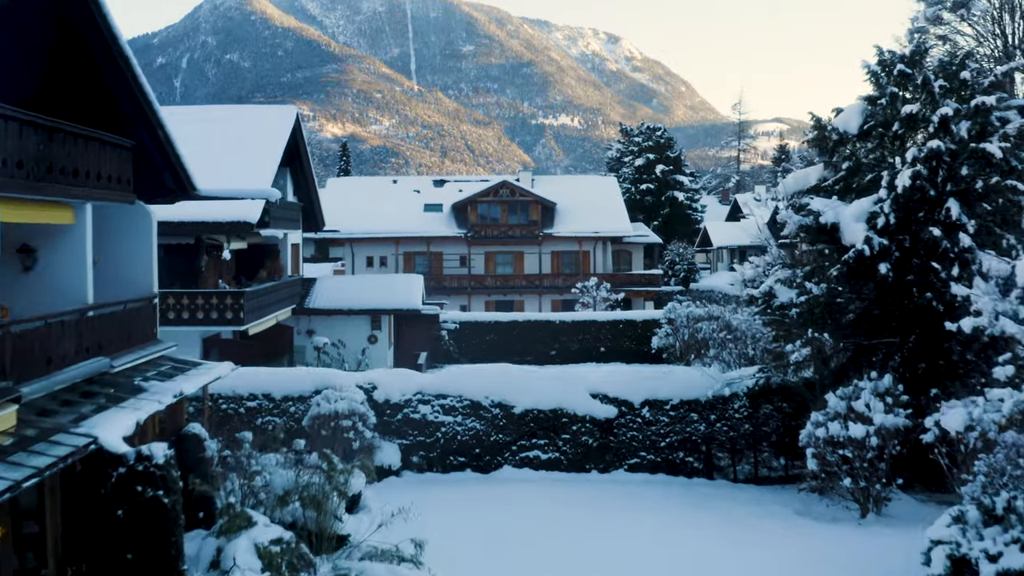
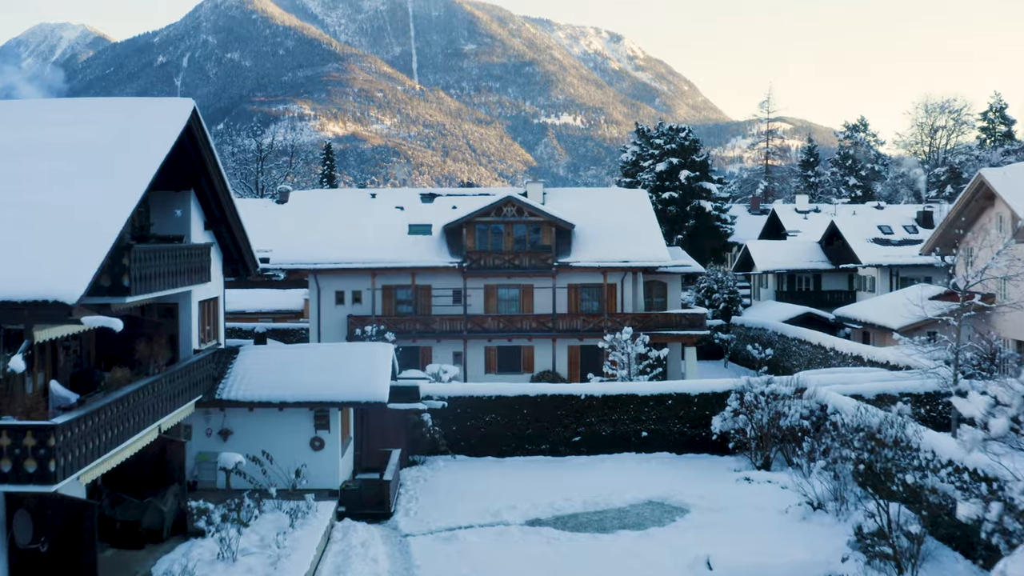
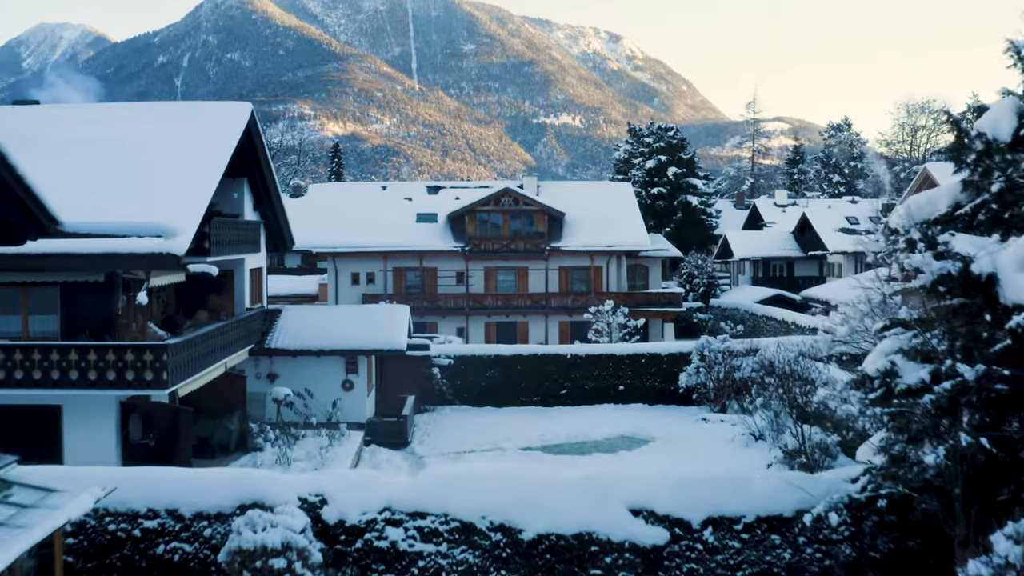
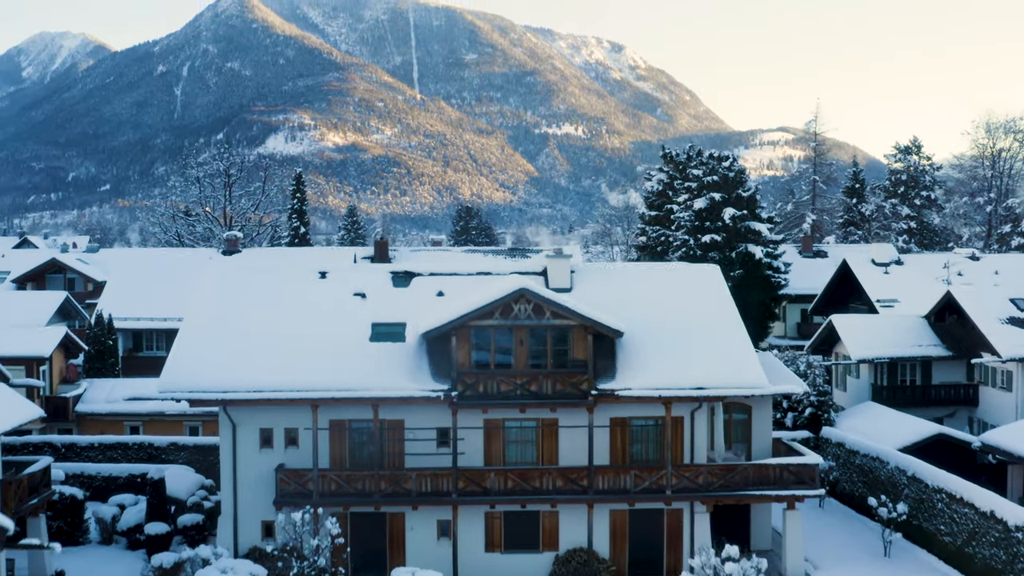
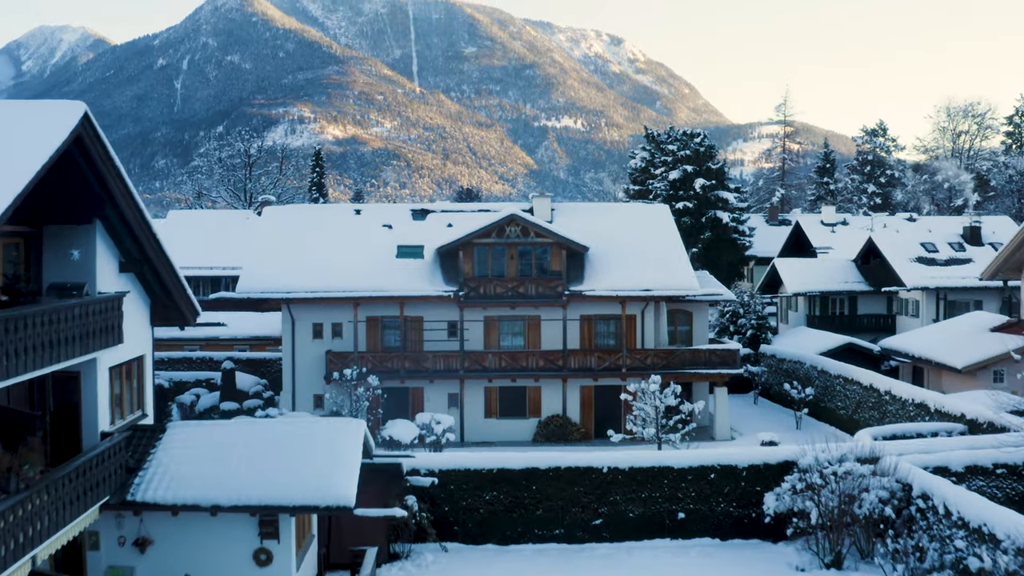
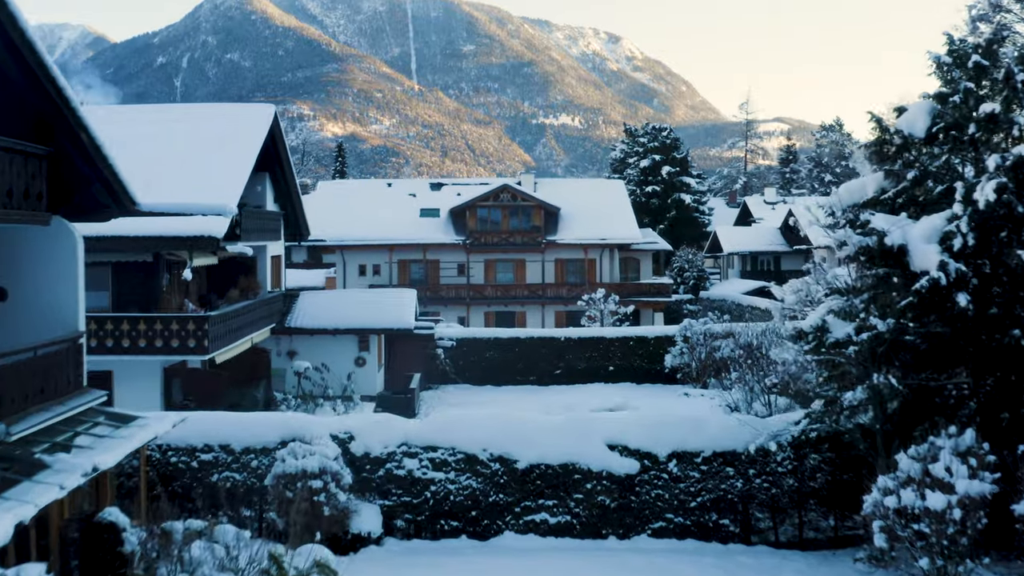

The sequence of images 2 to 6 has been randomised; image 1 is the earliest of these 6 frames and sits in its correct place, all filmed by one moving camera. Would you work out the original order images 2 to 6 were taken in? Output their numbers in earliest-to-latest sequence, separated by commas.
6, 3, 2, 5, 4
